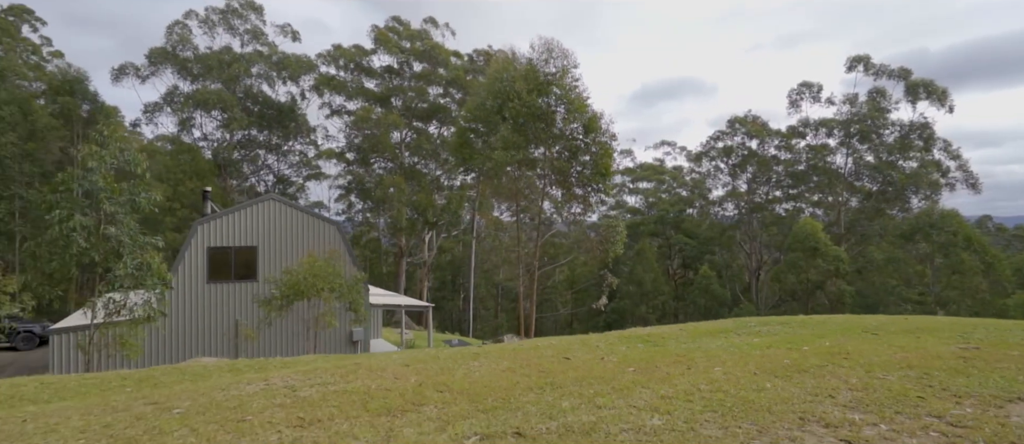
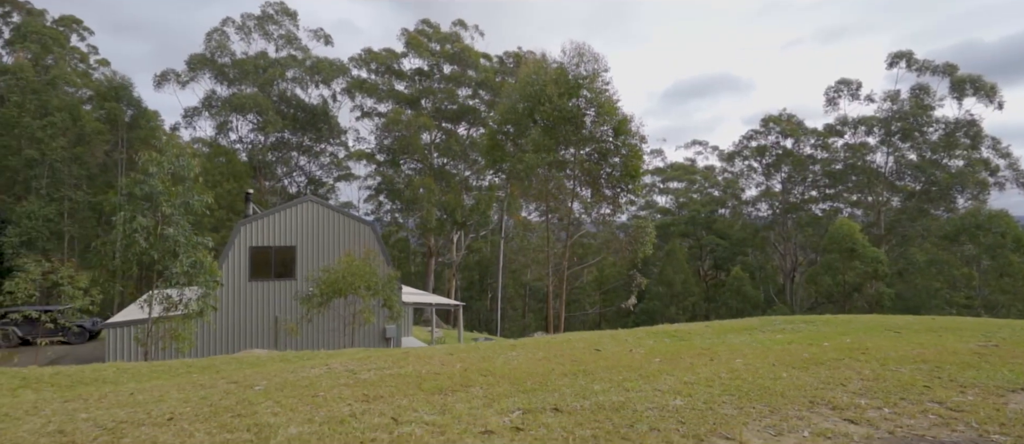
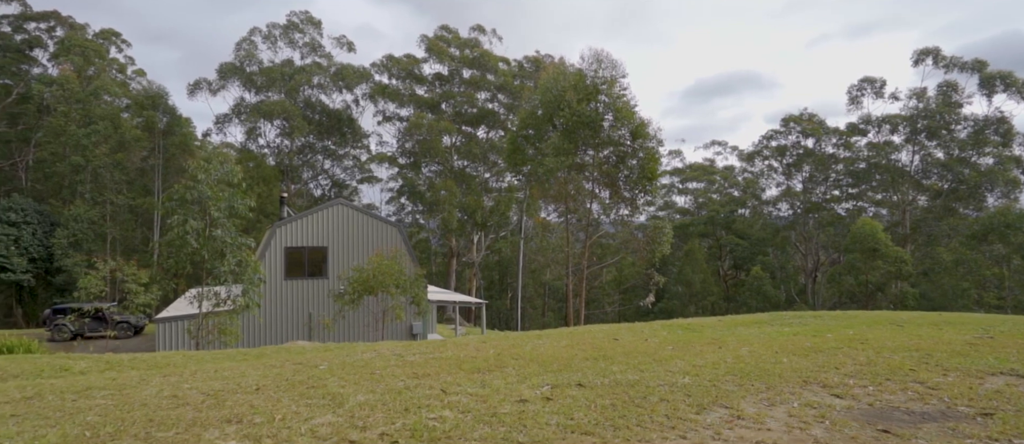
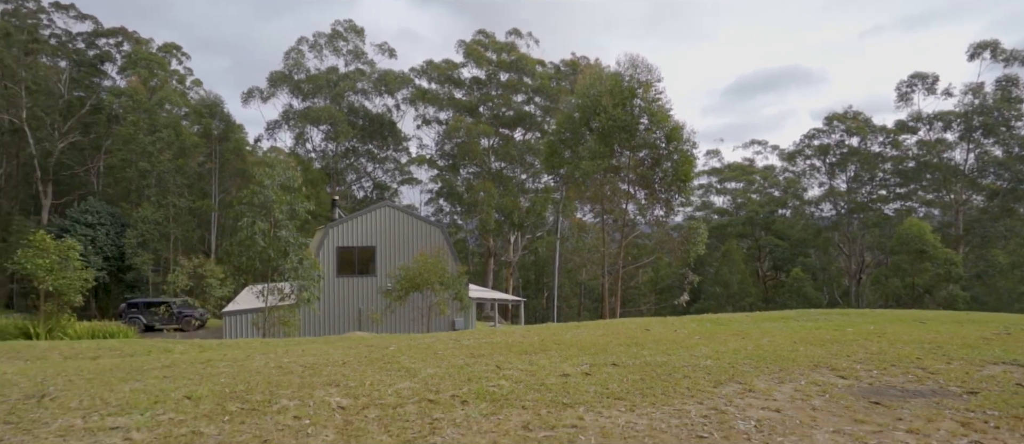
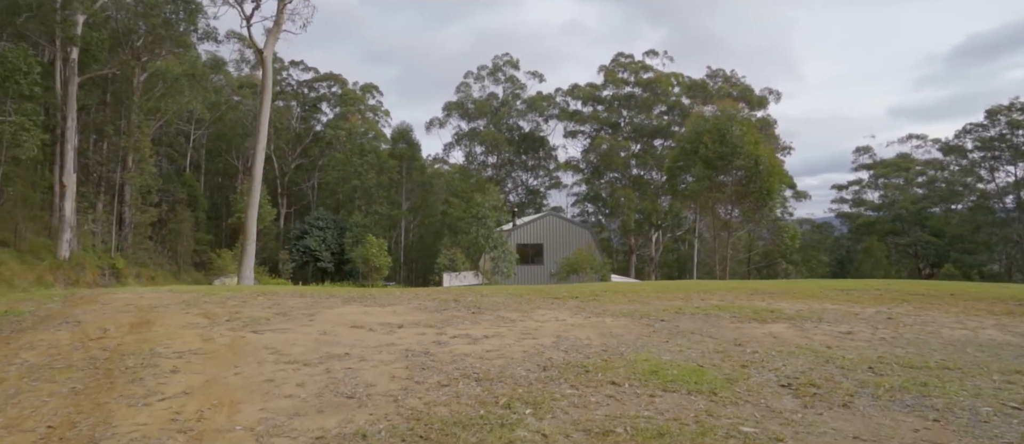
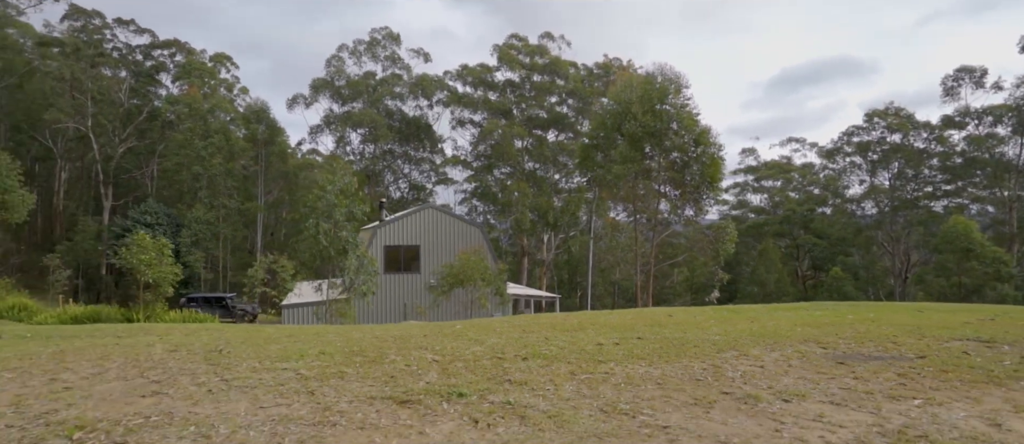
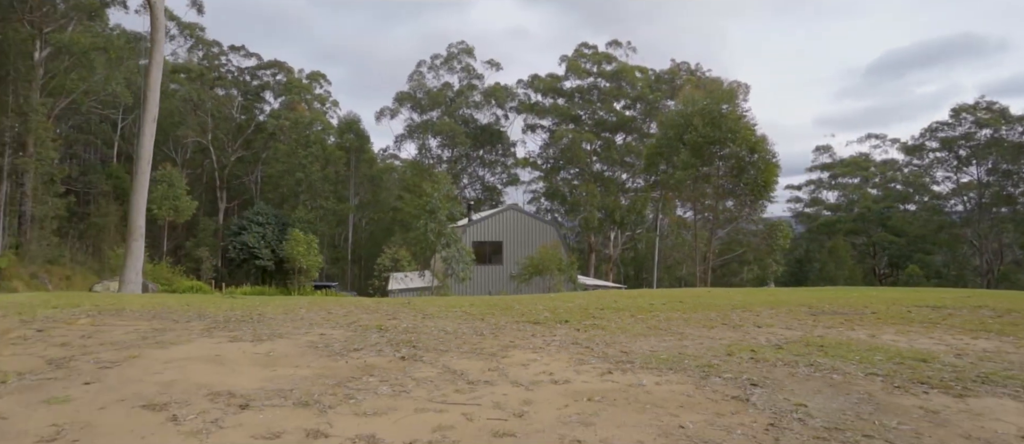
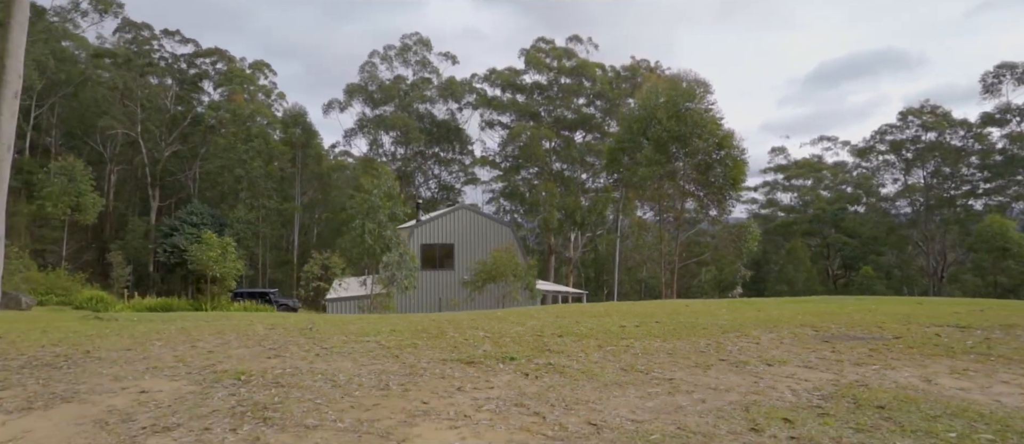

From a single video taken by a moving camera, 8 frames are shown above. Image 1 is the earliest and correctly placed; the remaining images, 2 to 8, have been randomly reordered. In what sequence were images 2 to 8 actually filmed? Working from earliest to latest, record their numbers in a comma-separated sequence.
2, 3, 4, 6, 8, 7, 5
